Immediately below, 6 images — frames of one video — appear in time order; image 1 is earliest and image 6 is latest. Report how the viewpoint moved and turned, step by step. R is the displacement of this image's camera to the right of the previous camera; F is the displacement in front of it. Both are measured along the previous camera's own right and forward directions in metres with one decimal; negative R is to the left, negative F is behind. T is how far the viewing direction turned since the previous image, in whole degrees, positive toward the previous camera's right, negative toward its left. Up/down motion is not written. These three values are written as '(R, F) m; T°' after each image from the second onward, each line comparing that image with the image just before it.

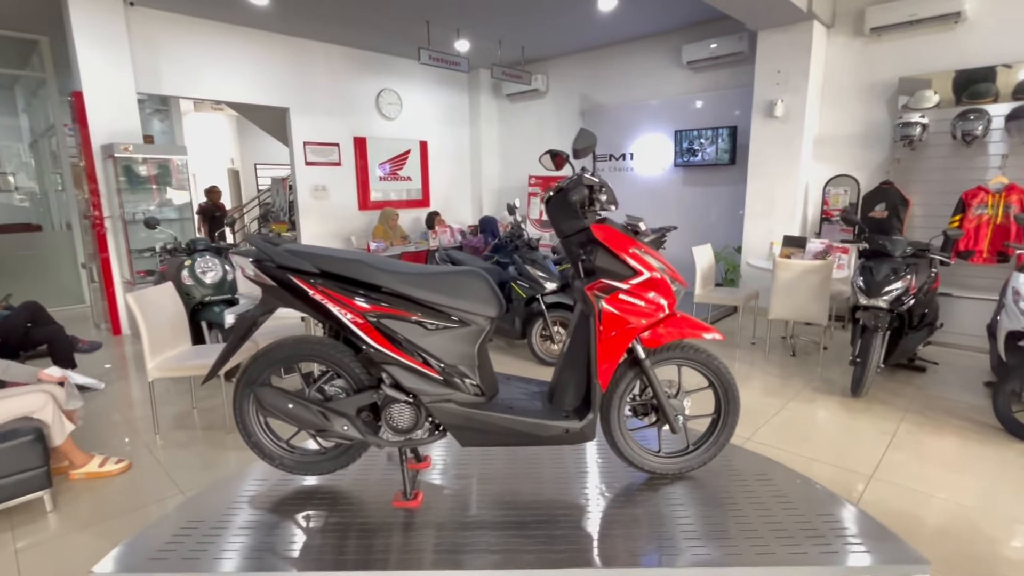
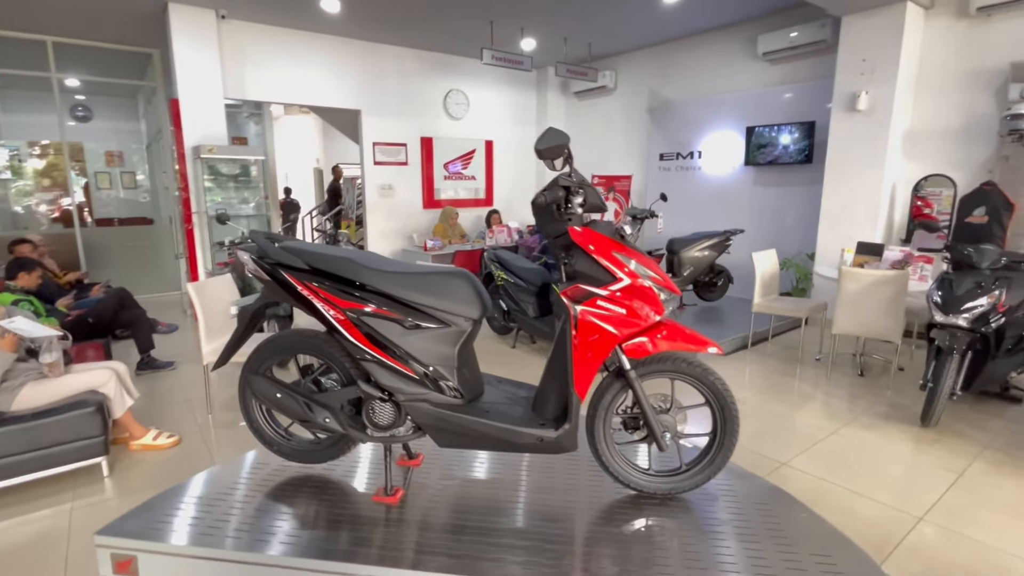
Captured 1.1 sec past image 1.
(+0.3, +0.1) m; -9°
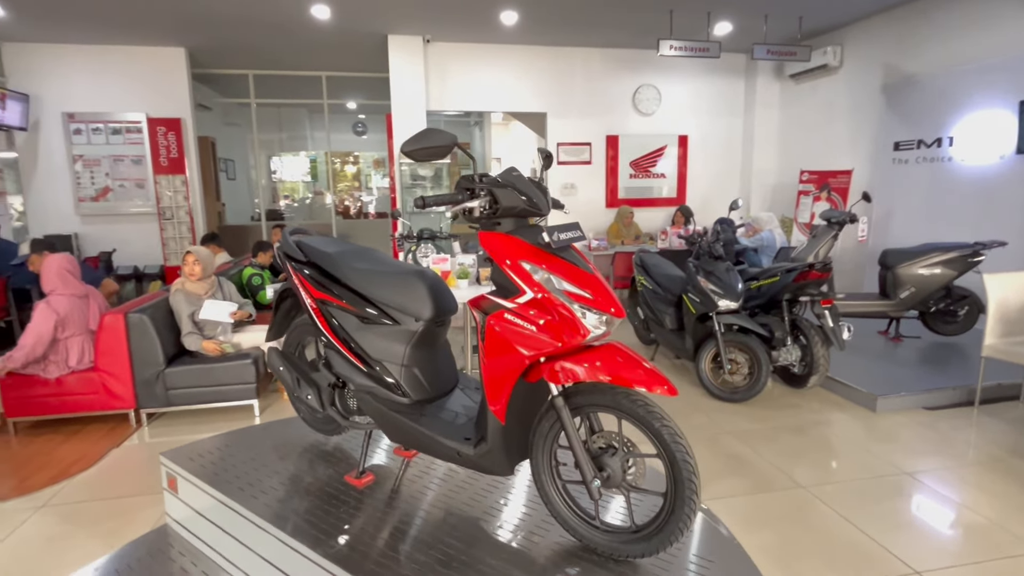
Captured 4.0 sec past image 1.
(+0.8, +0.3) m; -25°
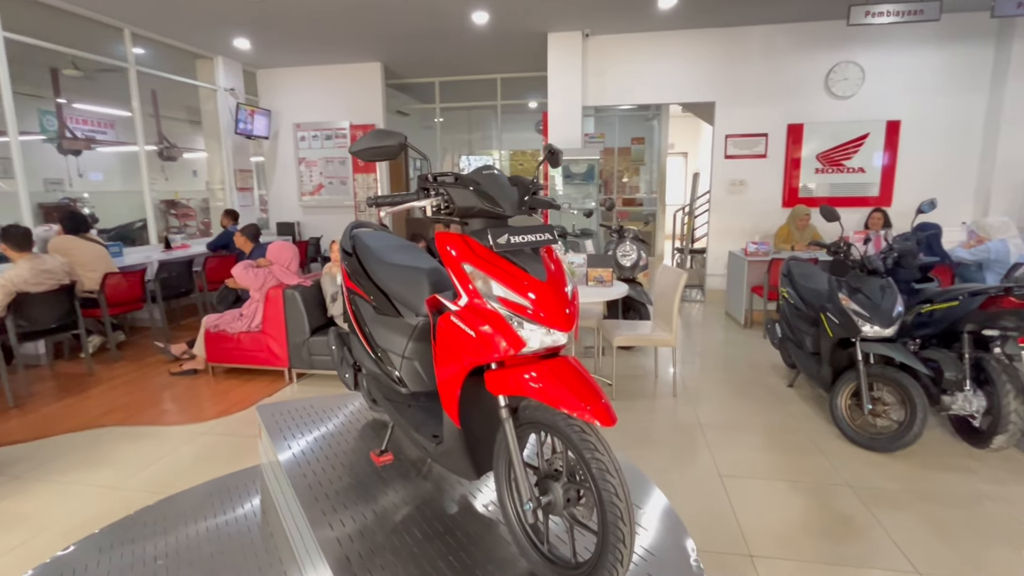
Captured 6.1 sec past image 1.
(+0.5, +0.2) m; -21°
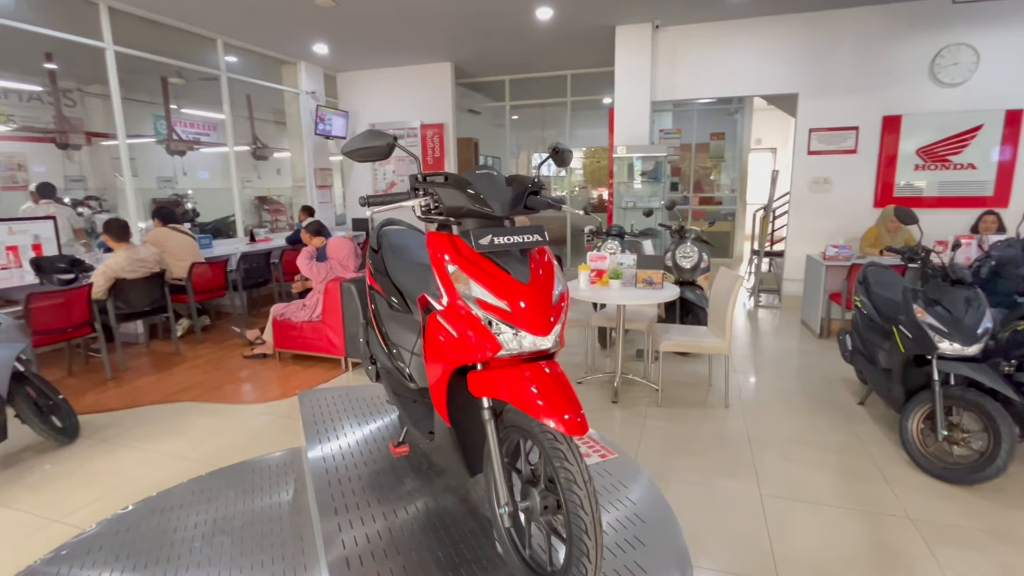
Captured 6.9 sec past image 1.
(+0.2, 0.0) m; -8°
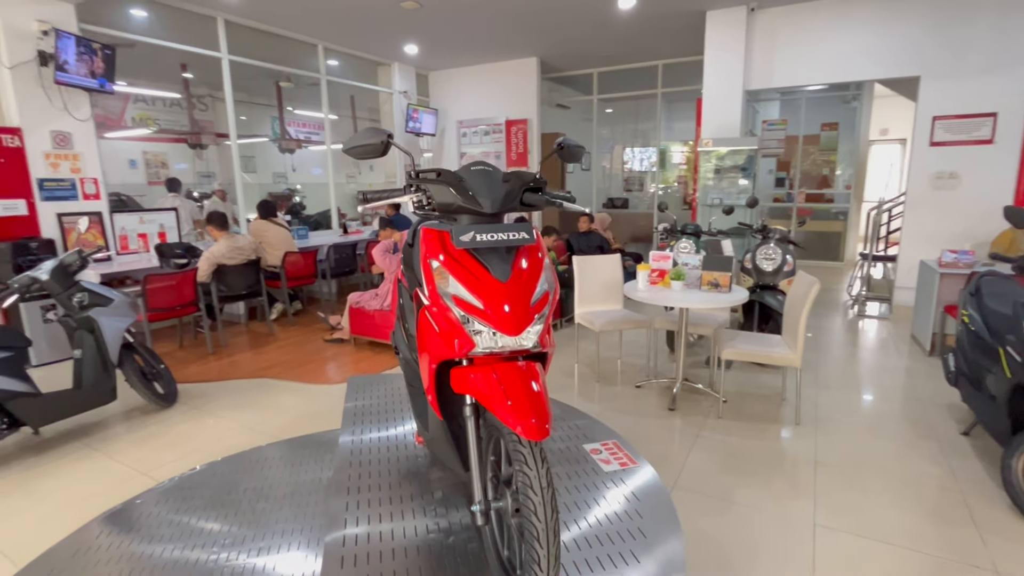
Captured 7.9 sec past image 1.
(+0.3, 0.0) m; -10°
